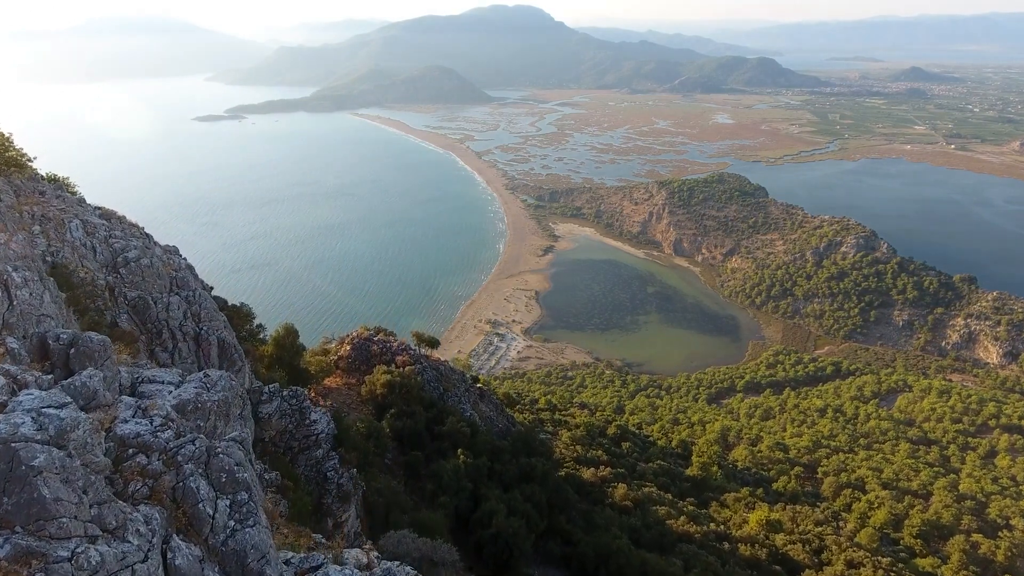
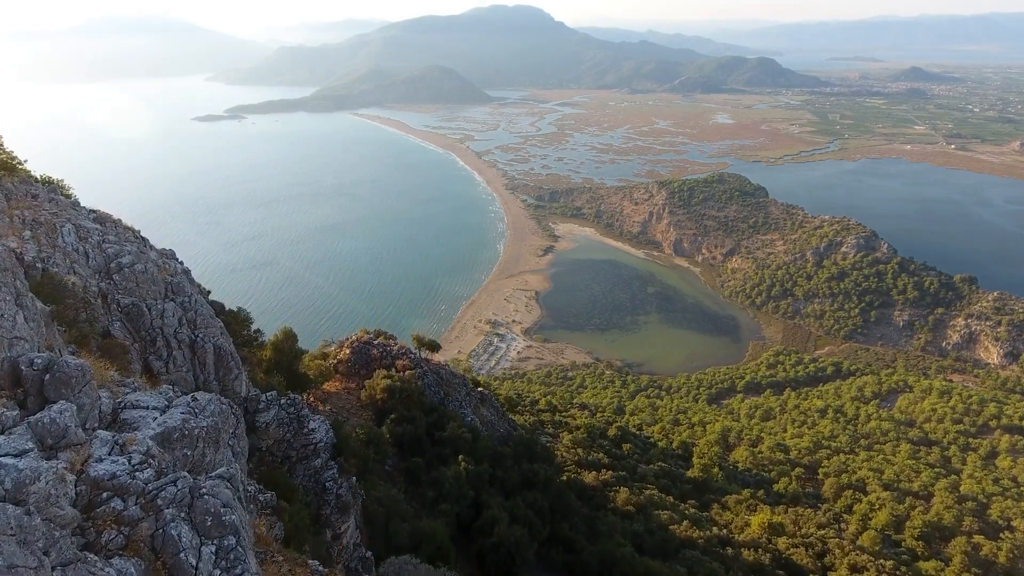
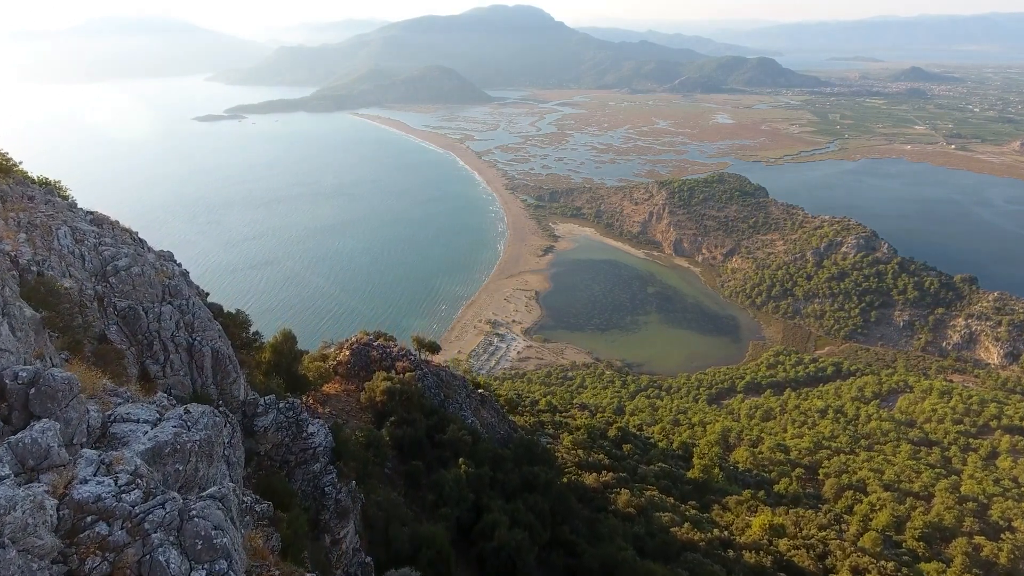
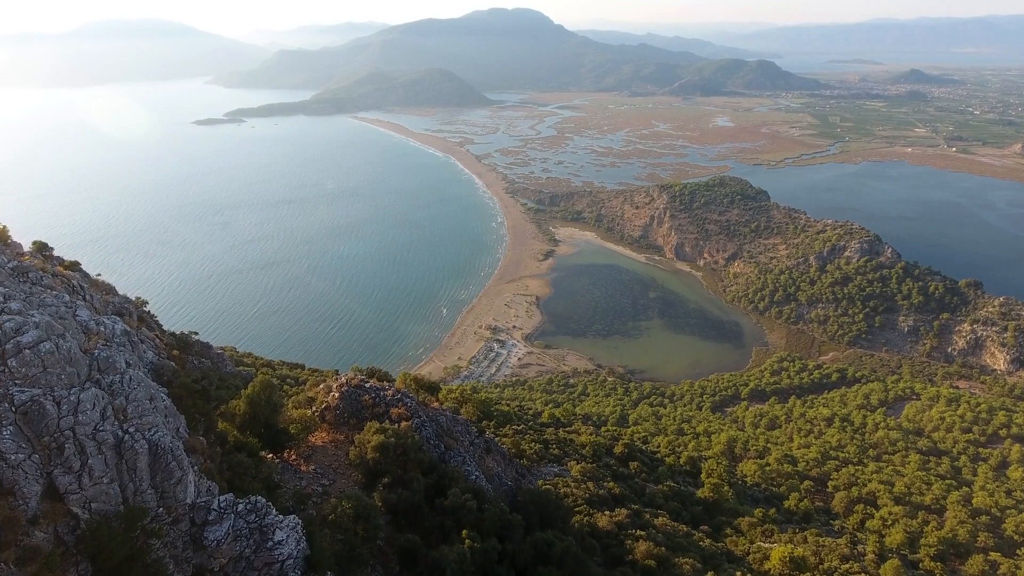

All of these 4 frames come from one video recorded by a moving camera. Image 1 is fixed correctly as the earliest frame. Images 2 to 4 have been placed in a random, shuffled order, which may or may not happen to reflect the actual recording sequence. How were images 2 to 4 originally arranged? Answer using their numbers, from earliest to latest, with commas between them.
2, 3, 4
